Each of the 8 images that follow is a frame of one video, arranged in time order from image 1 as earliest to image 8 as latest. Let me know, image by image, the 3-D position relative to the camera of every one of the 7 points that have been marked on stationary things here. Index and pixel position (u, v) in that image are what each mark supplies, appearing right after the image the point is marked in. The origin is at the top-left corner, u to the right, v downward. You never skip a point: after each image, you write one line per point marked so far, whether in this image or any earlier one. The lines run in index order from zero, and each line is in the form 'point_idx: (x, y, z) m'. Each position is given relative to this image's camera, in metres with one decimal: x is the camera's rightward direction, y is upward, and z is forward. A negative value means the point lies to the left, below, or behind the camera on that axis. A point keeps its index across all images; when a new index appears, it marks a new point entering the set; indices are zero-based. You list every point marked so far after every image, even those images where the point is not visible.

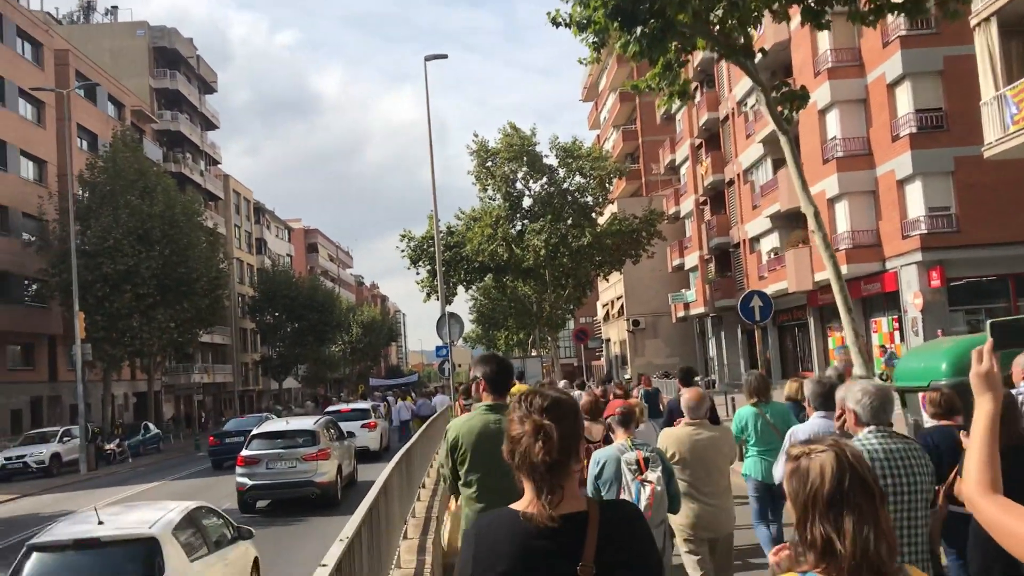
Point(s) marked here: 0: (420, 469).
0: (-1.4, -2.9, +14.1) m
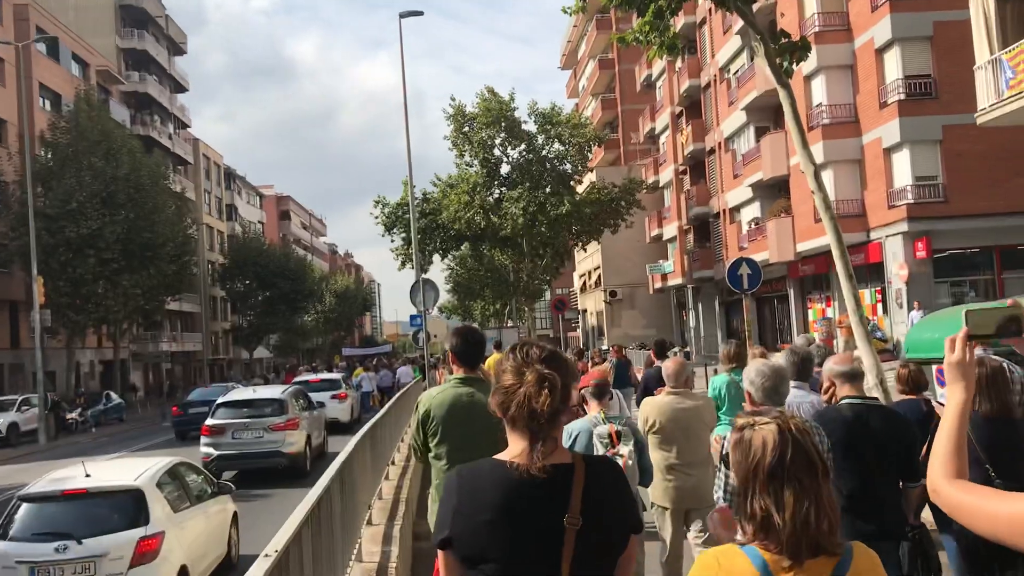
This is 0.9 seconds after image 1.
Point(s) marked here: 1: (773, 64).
0: (-1.7, -2.4, +13.3) m
1: (+3.0, +2.6, +10.6) m
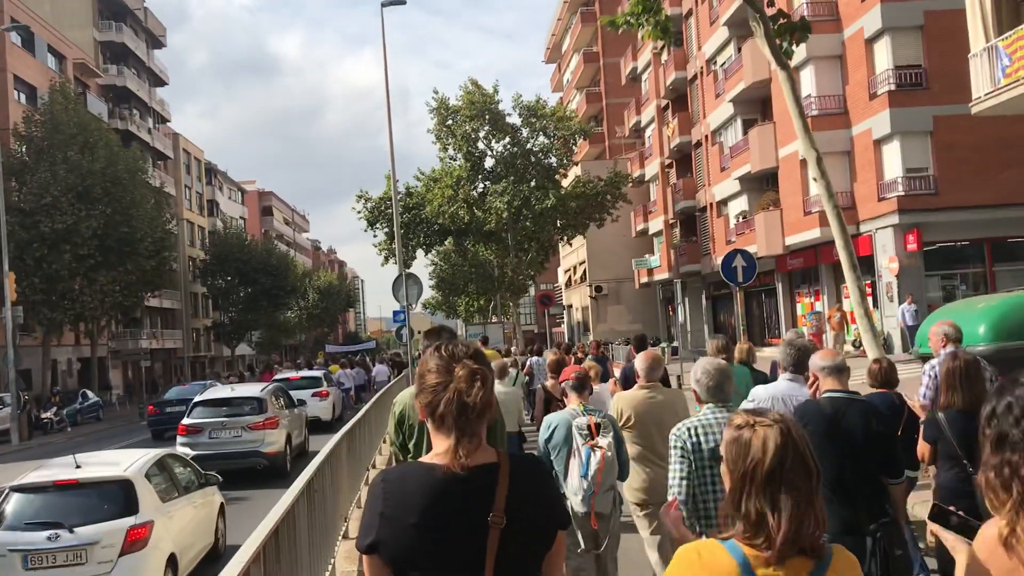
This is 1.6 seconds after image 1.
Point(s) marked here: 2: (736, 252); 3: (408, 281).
0: (-1.9, -2.3, +12.8) m
1: (+2.9, +2.7, +10.1) m
2: (+3.4, +0.5, +13.8) m
3: (-2.1, +0.2, +18.3) m
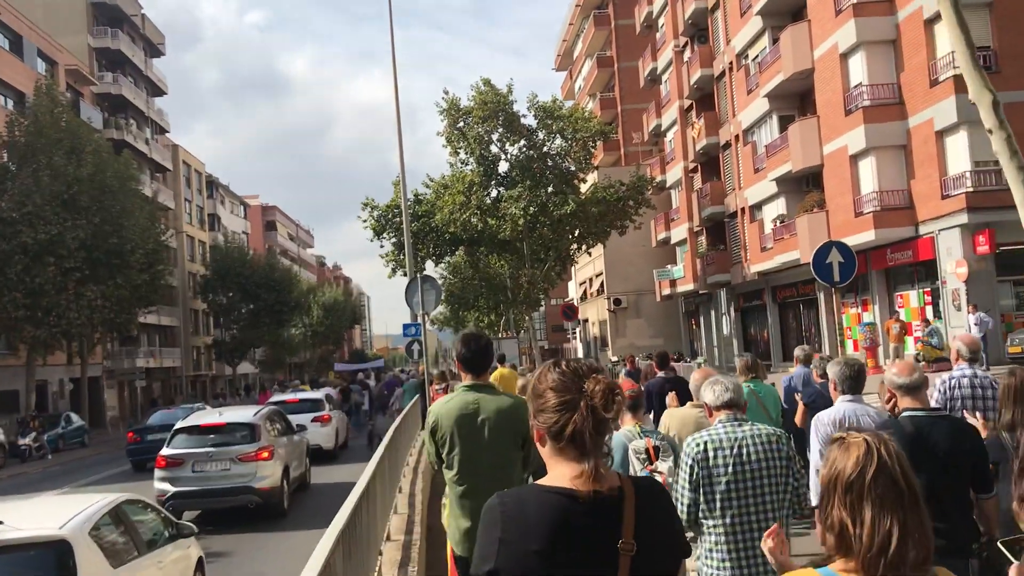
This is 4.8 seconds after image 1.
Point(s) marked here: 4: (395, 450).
0: (-1.4, -2.3, +10.1) m
1: (+3.3, +2.7, +7.5) m
2: (+3.9, +0.5, +11.2) m
3: (-1.5, 0.0, +15.7) m
4: (-1.6, -2.2, +12.1) m
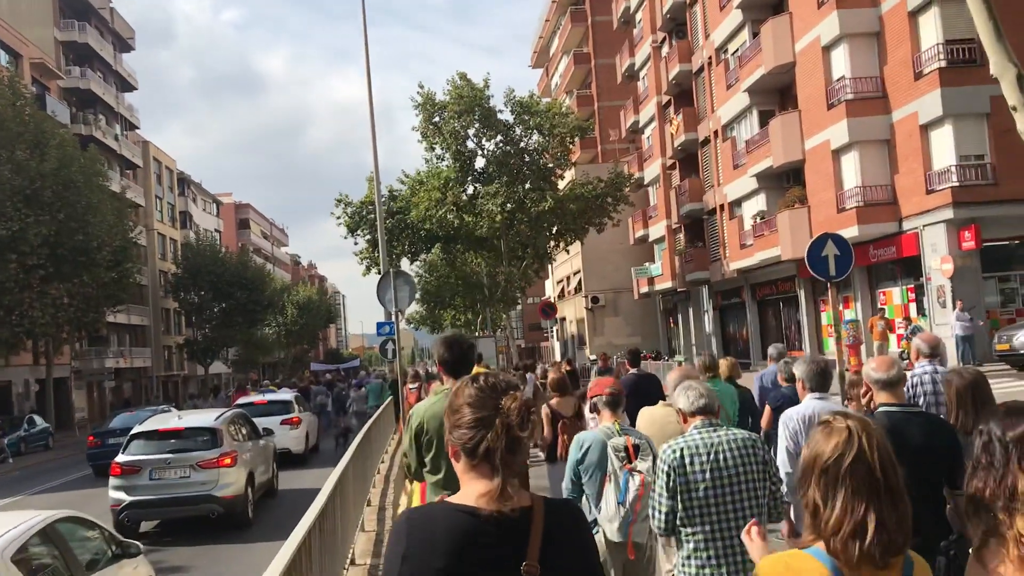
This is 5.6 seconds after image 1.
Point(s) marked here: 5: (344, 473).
0: (-1.6, -2.2, +9.4) m
1: (+3.2, +2.8, +7.0) m
2: (+3.6, +0.6, +10.6) m
3: (-1.9, +0.1, +15.0) m
4: (-1.8, -2.1, +11.4) m
5: (-1.6, -1.8, +8.8) m
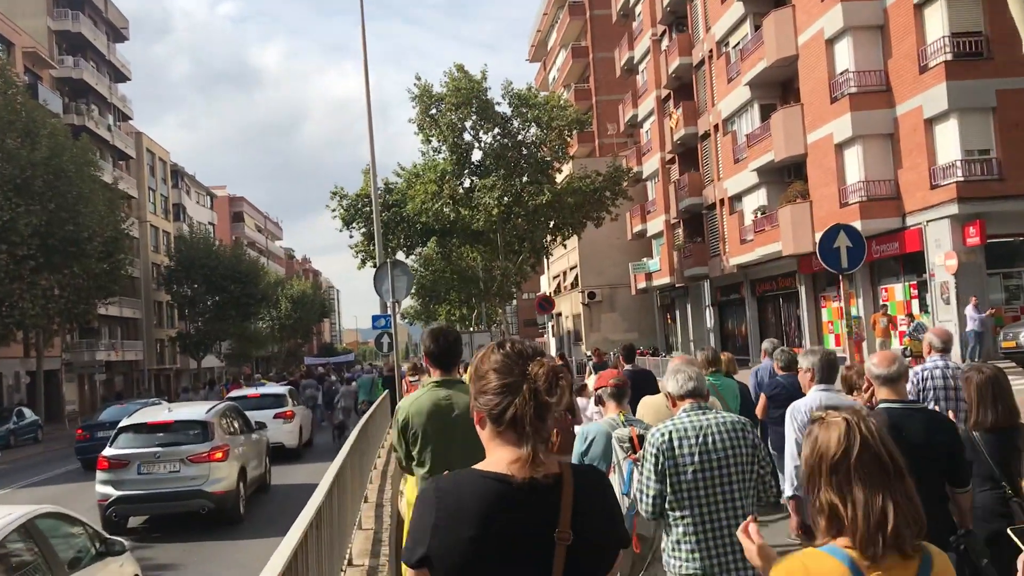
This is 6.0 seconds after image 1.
0: (-1.6, -2.1, +9.1) m
1: (+3.2, +2.9, +6.6) m
2: (+3.7, +0.7, +10.3) m
3: (-1.9, +0.2, +14.6) m
4: (-1.8, -2.0, +11.1) m
5: (-1.6, -1.6, +8.4) m
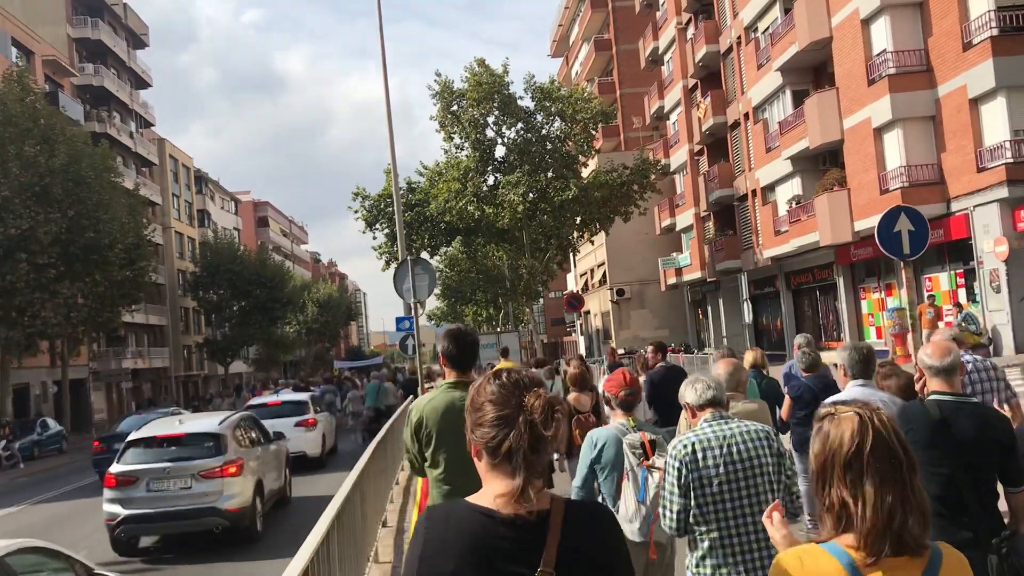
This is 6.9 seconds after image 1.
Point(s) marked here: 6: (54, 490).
0: (-1.3, -2.1, +8.3) m
1: (+3.4, +3.0, +5.7) m
2: (+3.9, +0.8, +9.3) m
3: (-1.5, +0.3, +13.9) m
4: (-1.5, -2.0, +10.3) m
5: (-1.3, -1.6, +7.6) m
6: (-10.0, -4.4, +19.9) m
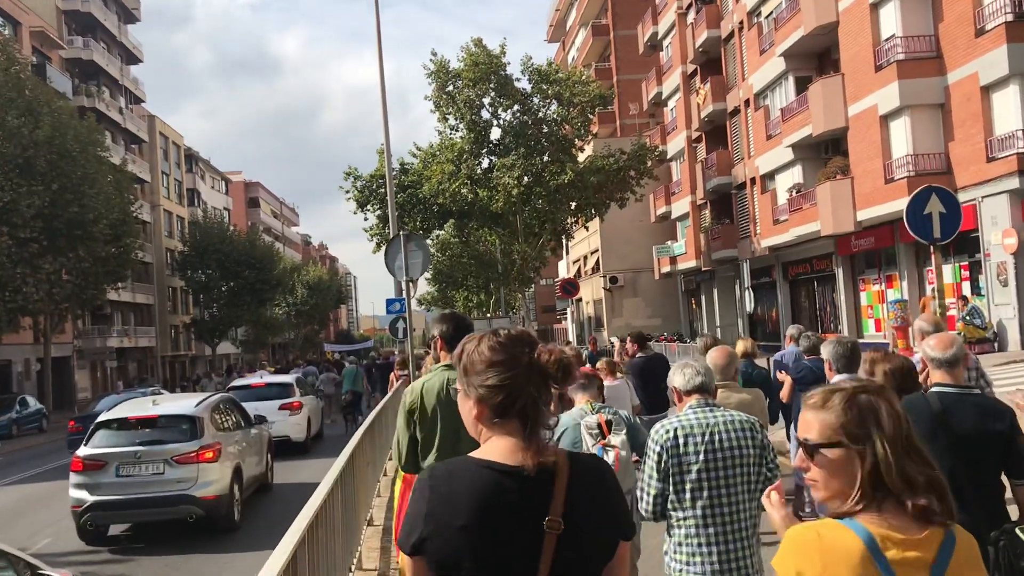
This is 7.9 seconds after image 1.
0: (-1.3, -1.9, +7.7) m
1: (+3.5, +3.0, +5.0) m
2: (+3.9, +0.9, +8.7) m
3: (-1.5, +0.5, +13.2) m
4: (-1.5, -1.7, +9.7) m
5: (-1.3, -1.4, +7.0) m
6: (-10.2, -3.8, +19.3) m
